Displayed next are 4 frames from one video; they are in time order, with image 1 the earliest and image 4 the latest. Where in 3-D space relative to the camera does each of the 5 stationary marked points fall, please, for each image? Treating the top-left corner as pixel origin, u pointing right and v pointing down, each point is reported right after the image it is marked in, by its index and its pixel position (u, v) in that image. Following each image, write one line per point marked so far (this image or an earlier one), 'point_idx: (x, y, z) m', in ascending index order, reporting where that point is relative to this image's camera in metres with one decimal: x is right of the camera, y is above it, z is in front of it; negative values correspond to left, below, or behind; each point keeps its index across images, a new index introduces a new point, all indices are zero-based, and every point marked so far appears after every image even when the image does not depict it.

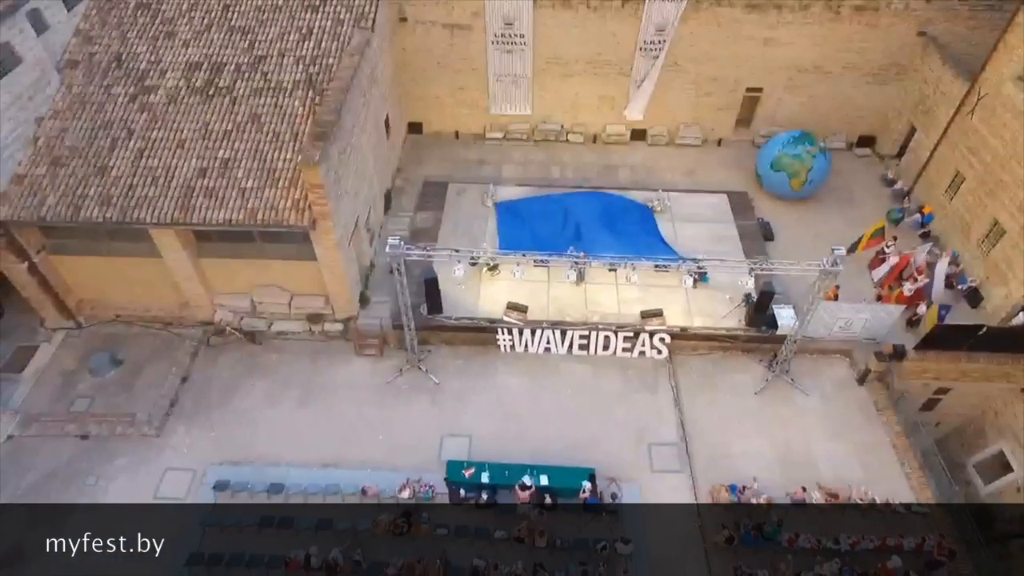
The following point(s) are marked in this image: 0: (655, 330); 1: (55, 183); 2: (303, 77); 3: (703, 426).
0: (+4.3, -1.3, +19.8) m
1: (-12.6, +2.9, +18.2) m
2: (-6.3, +6.3, +19.8) m
3: (+5.4, -3.9, +18.8) m
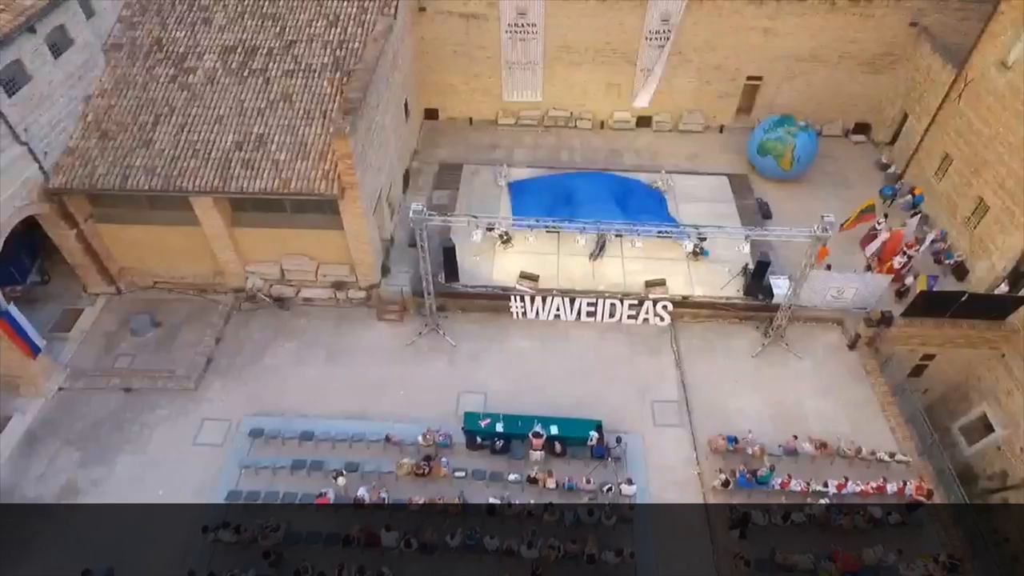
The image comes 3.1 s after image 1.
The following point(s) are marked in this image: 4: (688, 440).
0: (+4.7, -0.3, +21.2) m
1: (-12.2, +4.0, +19.7) m
2: (-5.8, +7.3, +21.3) m
3: (+5.8, -3.0, +20.1) m
4: (+5.0, -4.3, +18.8) m
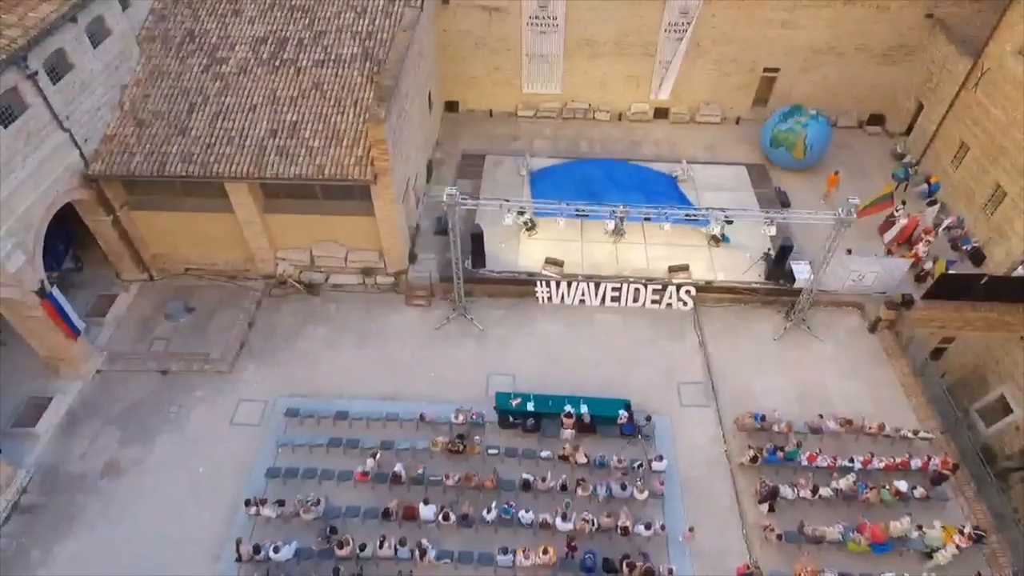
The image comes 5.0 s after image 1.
0: (+5.6, +0.2, +21.6) m
1: (-11.3, +4.4, +20.1) m
2: (-5.0, +7.8, +21.8) m
3: (+6.7, -2.5, +20.5) m
4: (+5.9, -3.8, +19.2) m
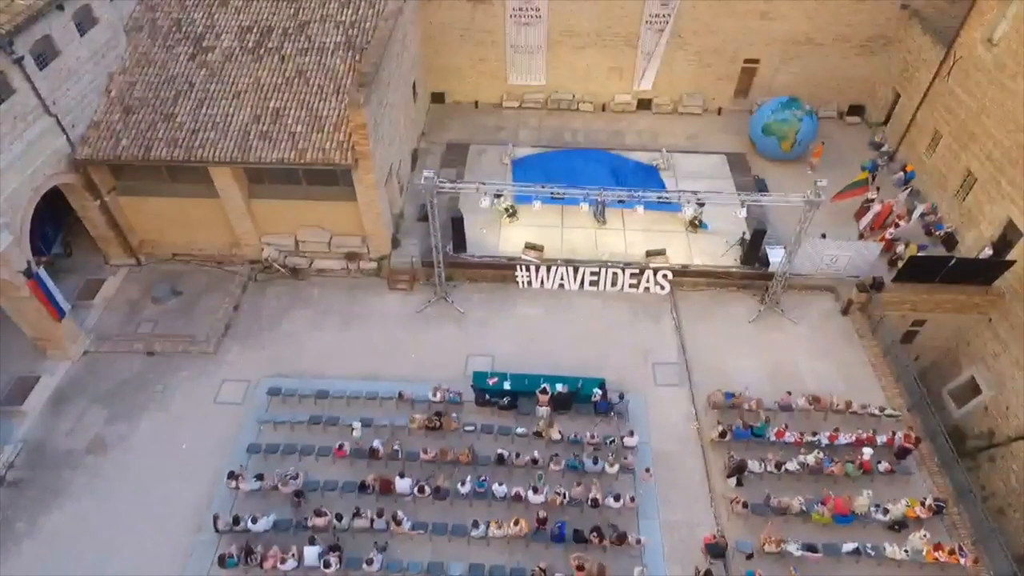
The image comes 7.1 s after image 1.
0: (+4.9, +0.7, +22.0) m
1: (-12.0, +5.0, +20.6) m
2: (-5.7, +8.4, +22.2) m
3: (+6.0, -1.9, +20.9) m
4: (+5.2, -3.3, +19.6) m
